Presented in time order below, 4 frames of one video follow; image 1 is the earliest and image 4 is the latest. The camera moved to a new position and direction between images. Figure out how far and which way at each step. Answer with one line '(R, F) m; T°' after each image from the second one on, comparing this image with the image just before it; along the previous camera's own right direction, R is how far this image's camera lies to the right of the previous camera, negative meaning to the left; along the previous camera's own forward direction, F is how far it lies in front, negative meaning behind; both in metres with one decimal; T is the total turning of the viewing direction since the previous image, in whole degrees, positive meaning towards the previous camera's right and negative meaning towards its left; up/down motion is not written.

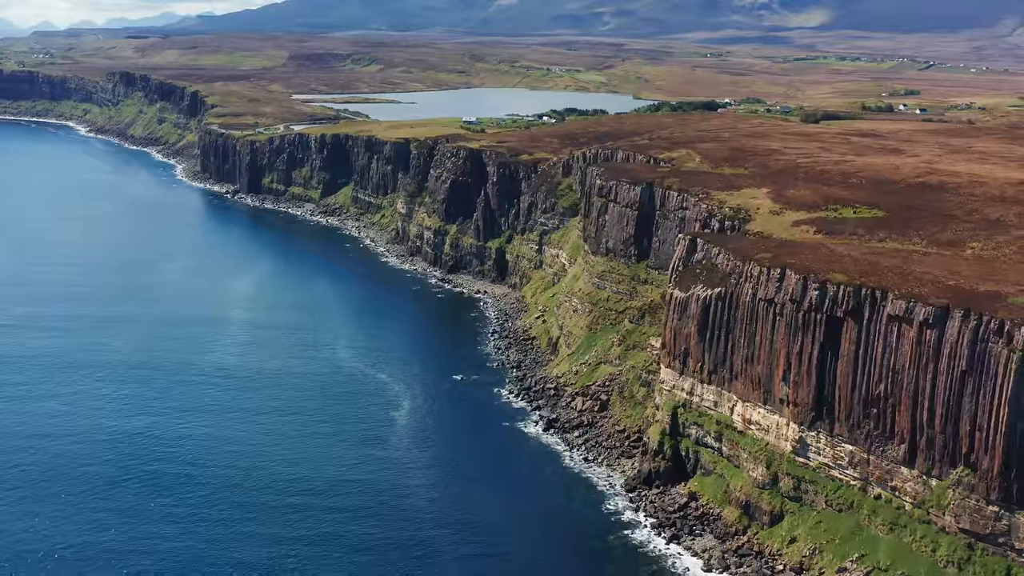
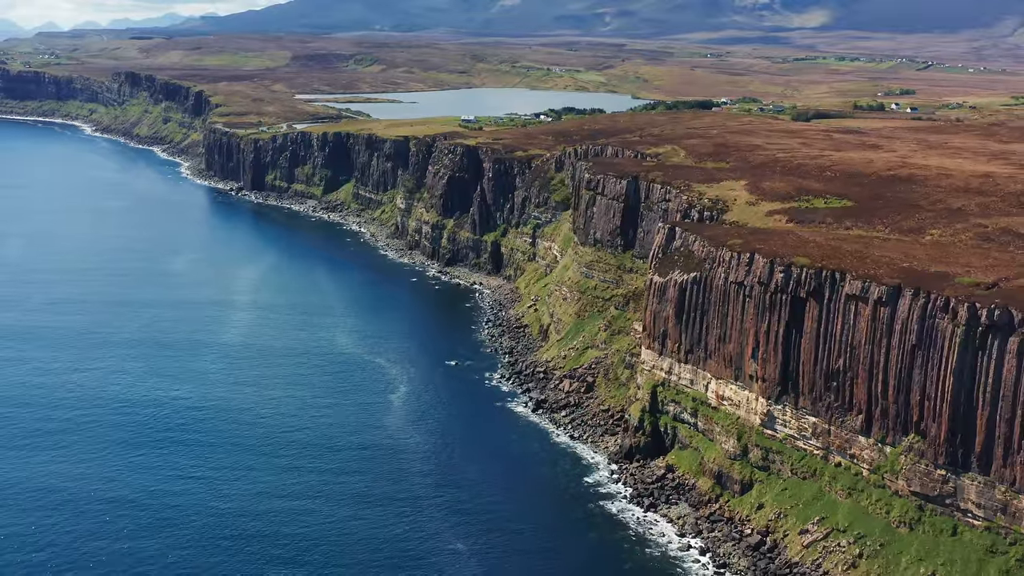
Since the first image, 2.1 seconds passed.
(+1.3, -5.4) m; 0°
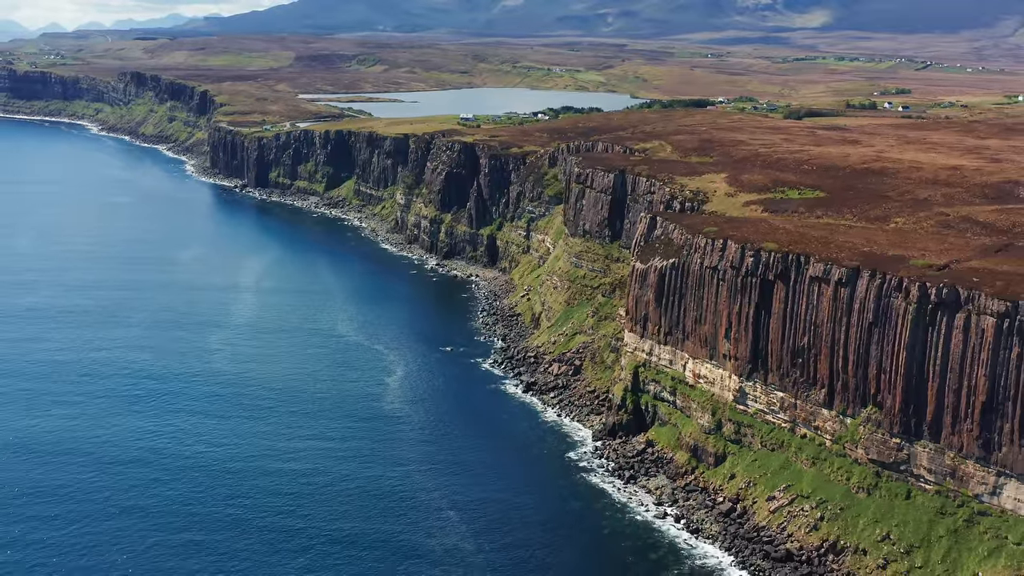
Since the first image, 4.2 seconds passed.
(+1.4, -5.4) m; 0°
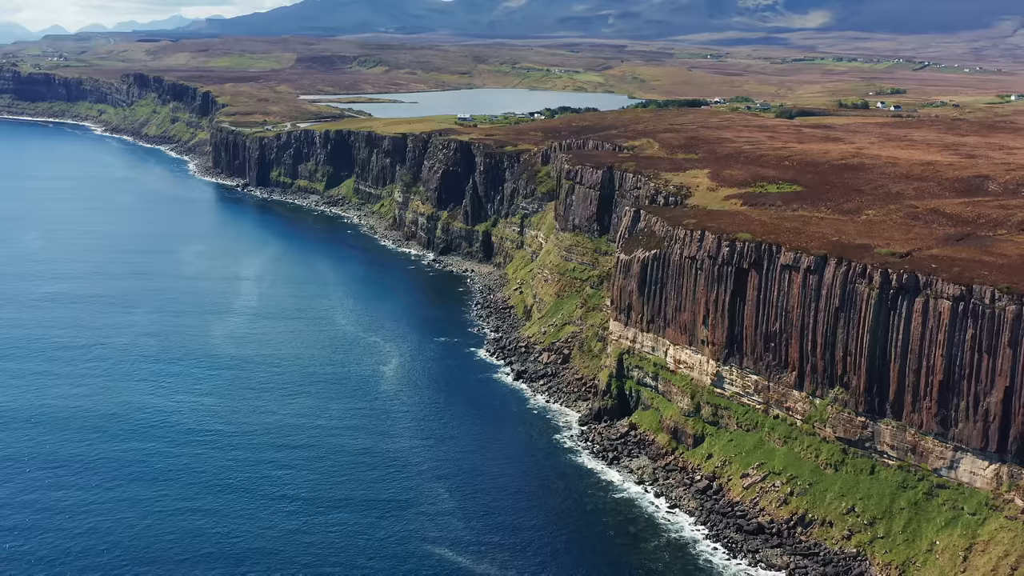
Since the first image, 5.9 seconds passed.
(+1.3, -4.3) m; 0°
